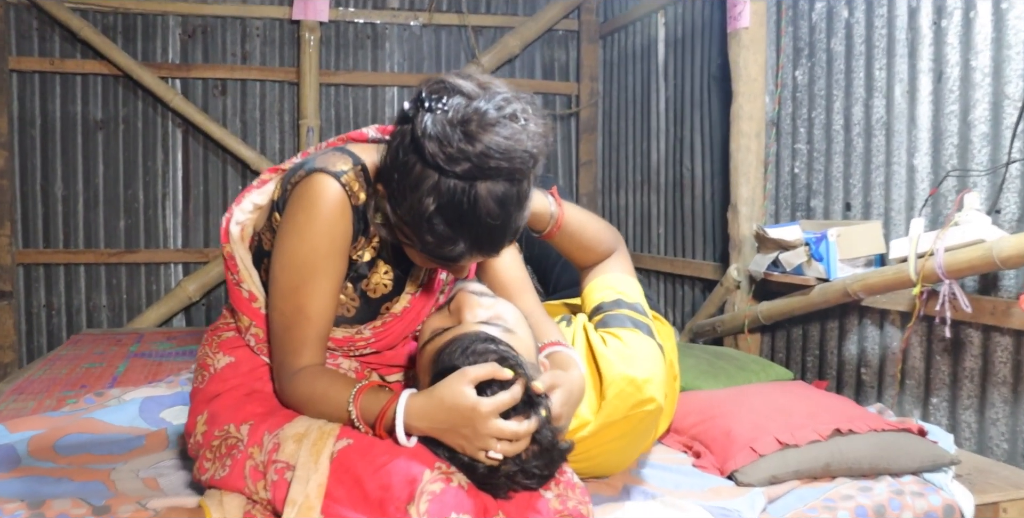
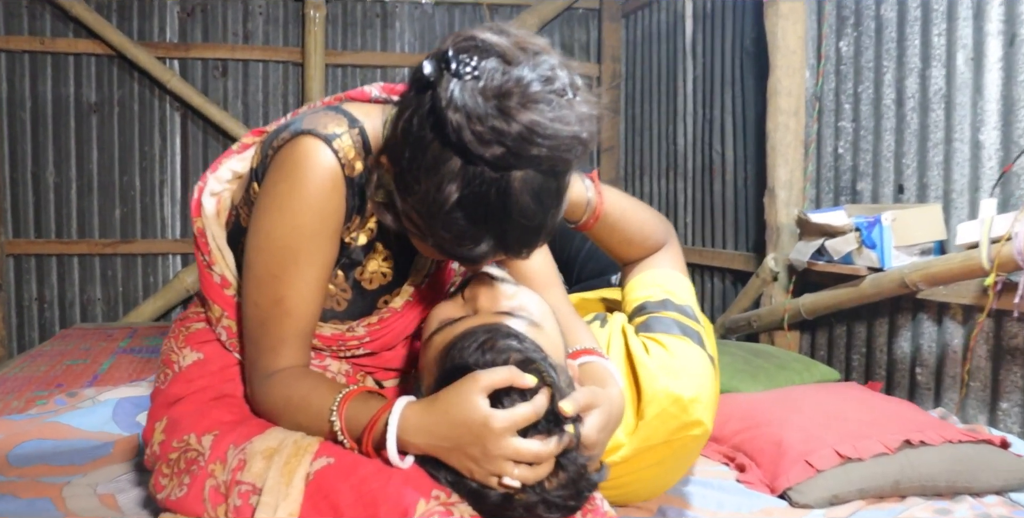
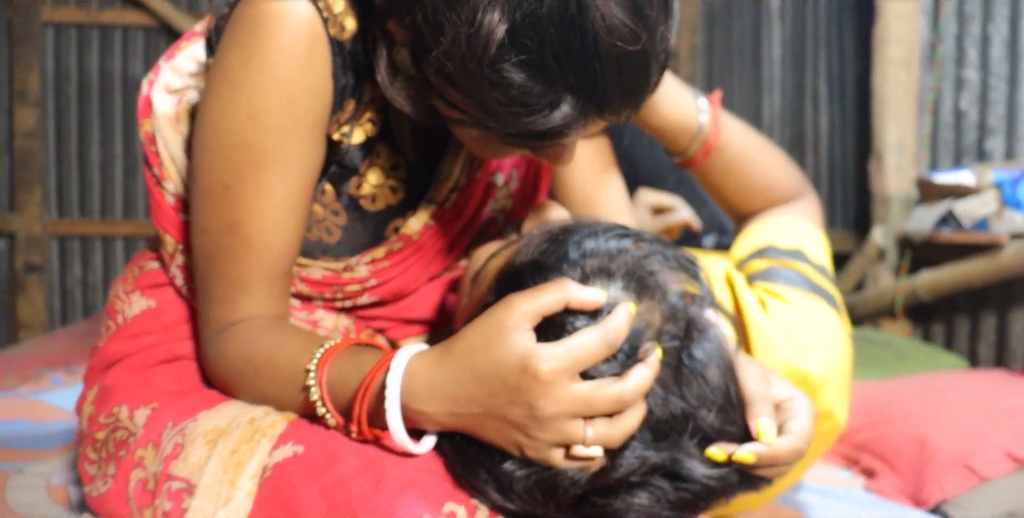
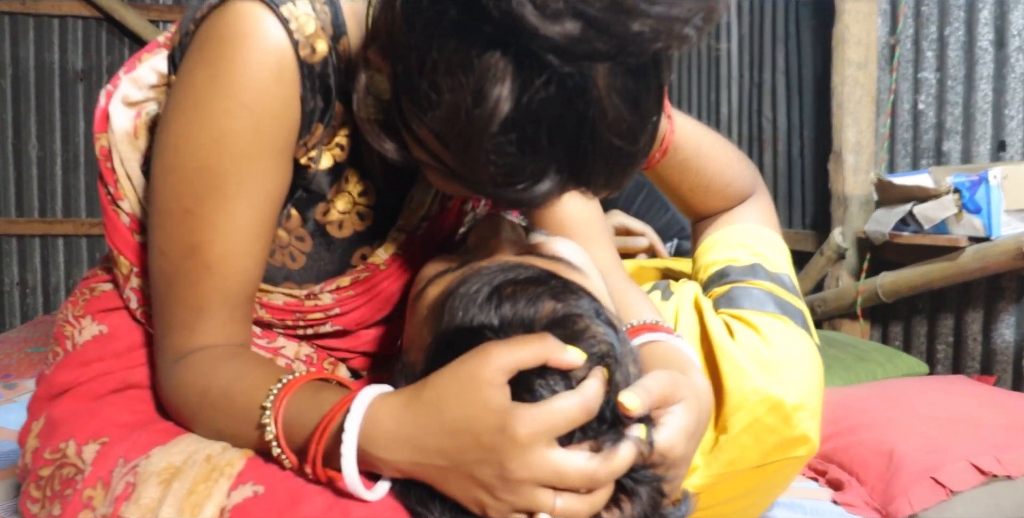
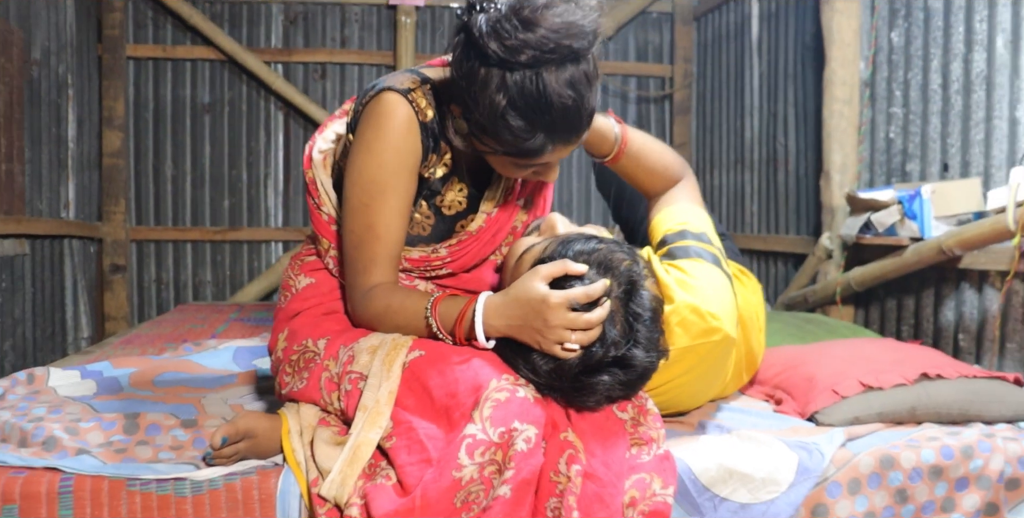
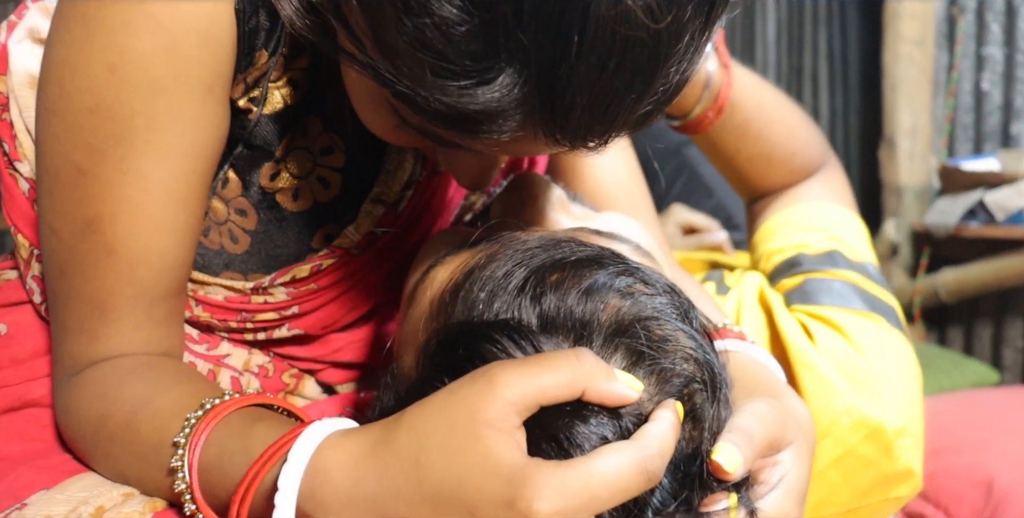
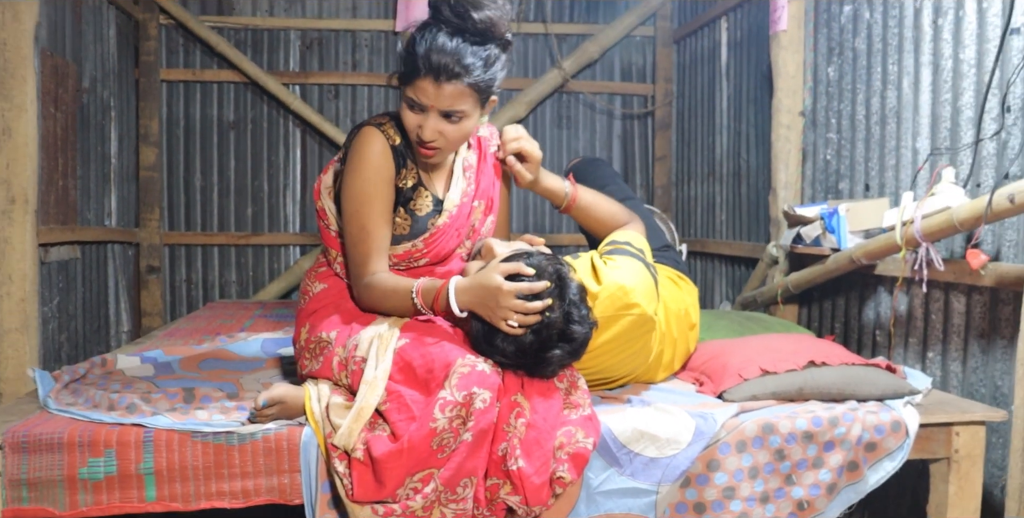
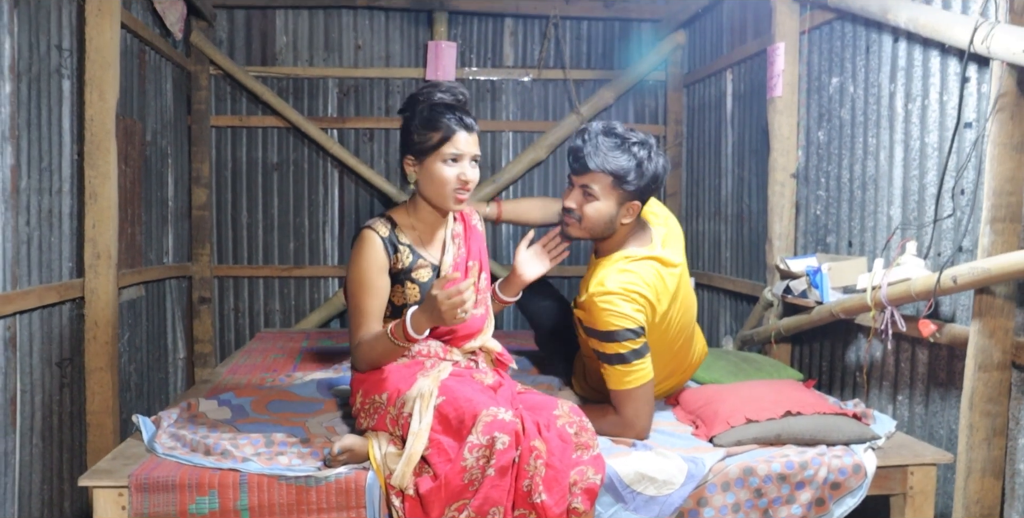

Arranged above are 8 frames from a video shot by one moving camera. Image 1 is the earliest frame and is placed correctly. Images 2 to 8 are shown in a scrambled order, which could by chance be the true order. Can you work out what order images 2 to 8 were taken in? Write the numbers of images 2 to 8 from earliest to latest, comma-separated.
2, 4, 6, 3, 5, 7, 8
